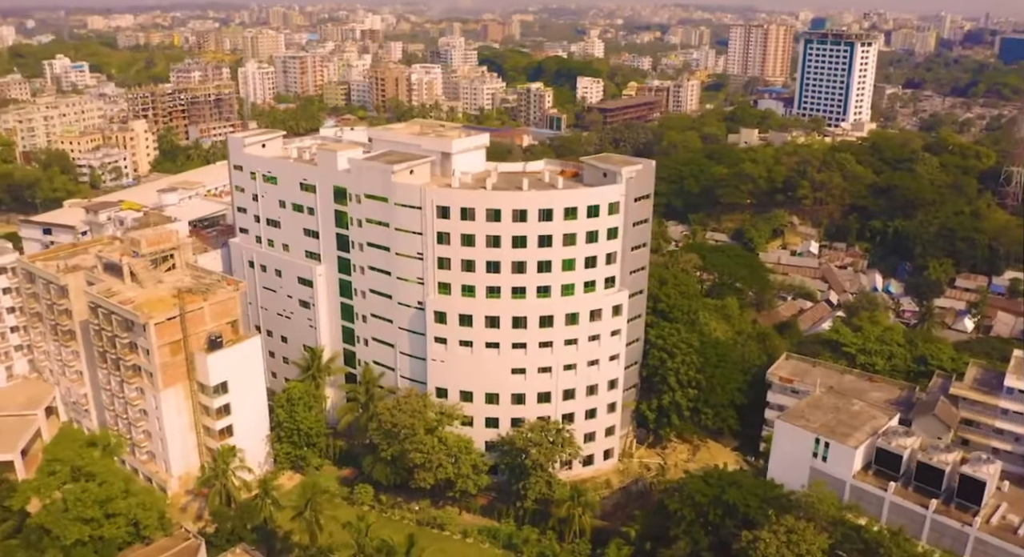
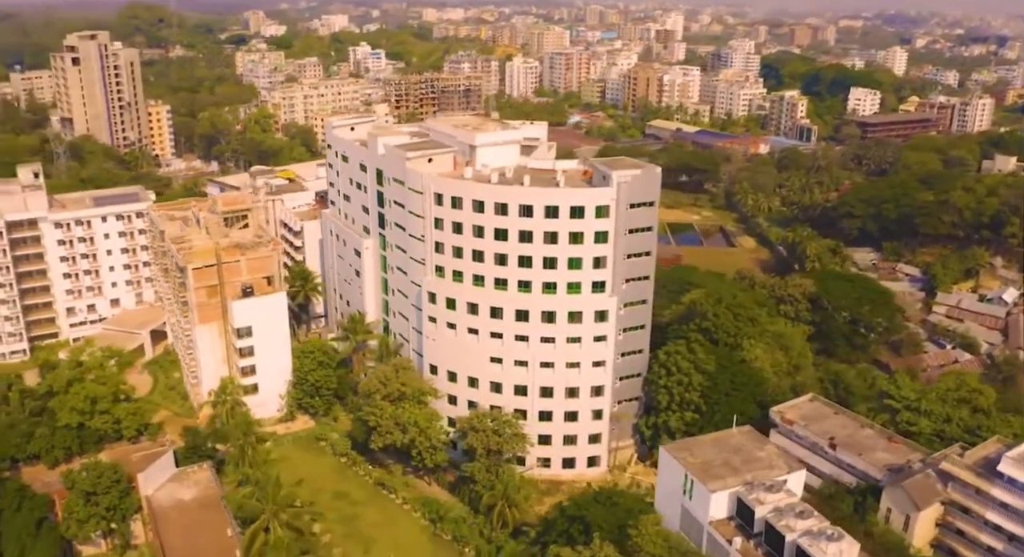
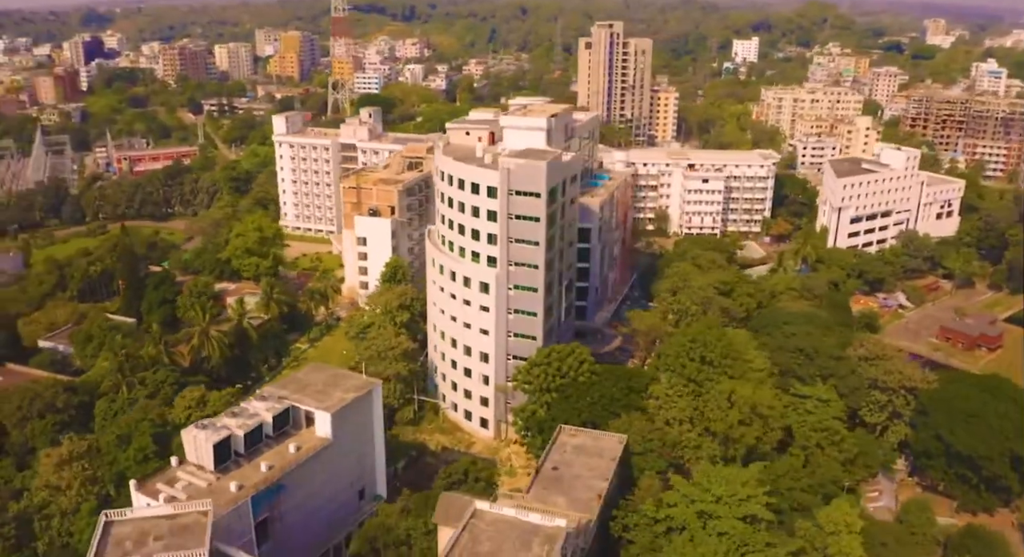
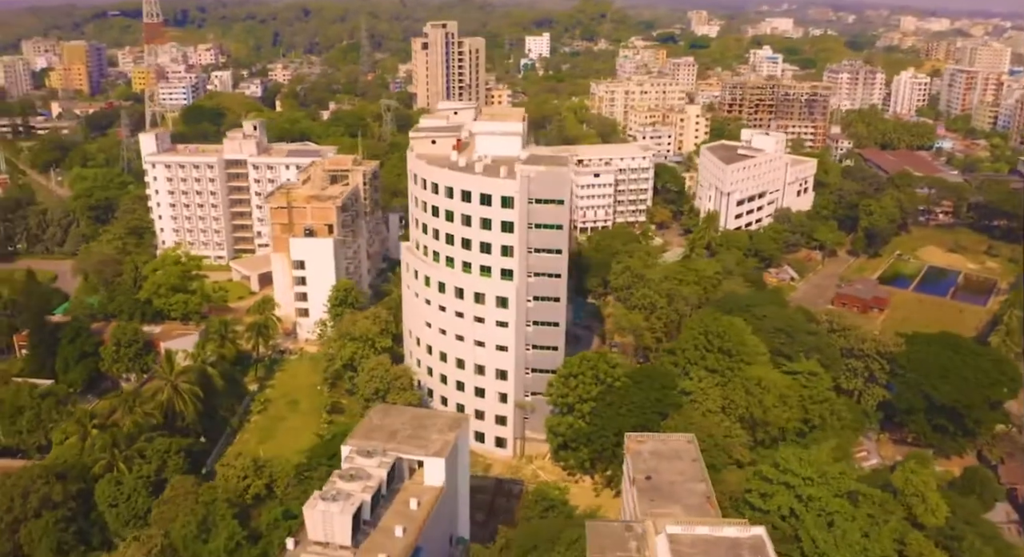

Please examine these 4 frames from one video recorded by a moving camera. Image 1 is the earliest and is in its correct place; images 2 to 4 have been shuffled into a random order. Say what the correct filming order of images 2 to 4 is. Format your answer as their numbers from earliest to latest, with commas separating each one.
2, 4, 3
